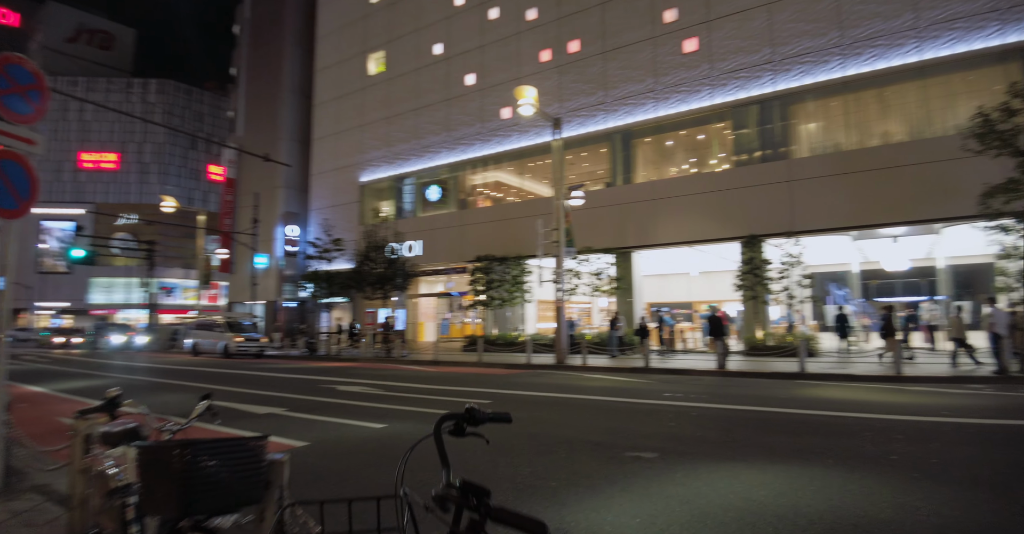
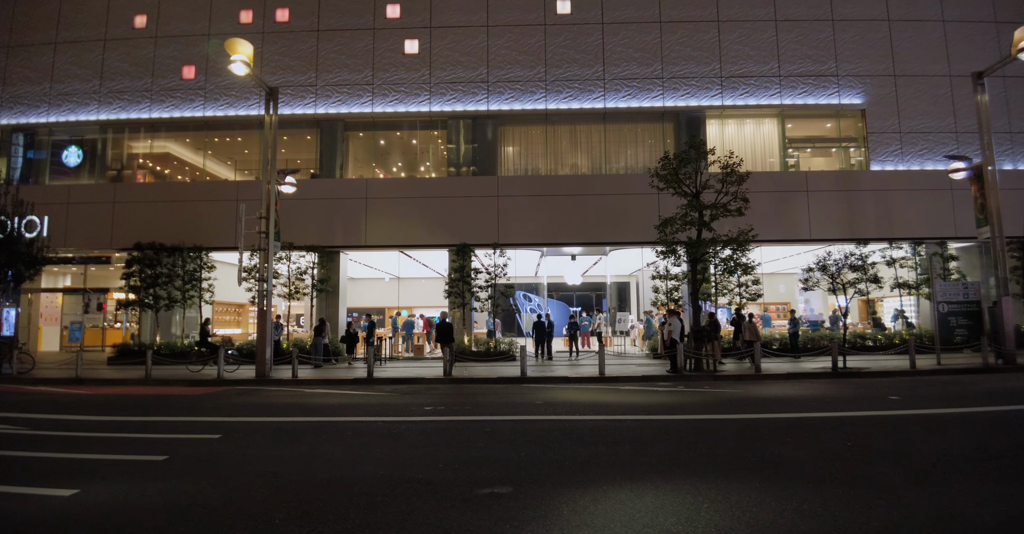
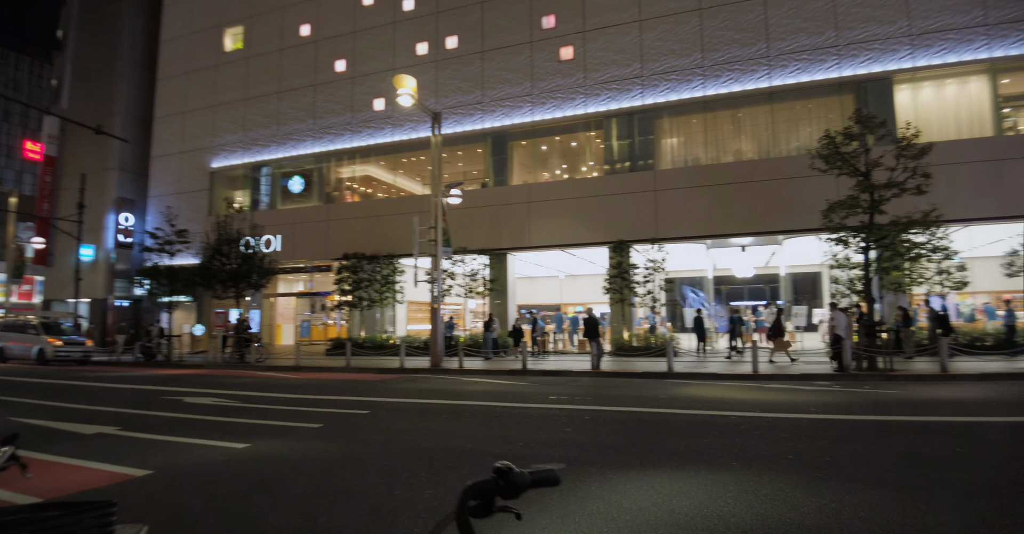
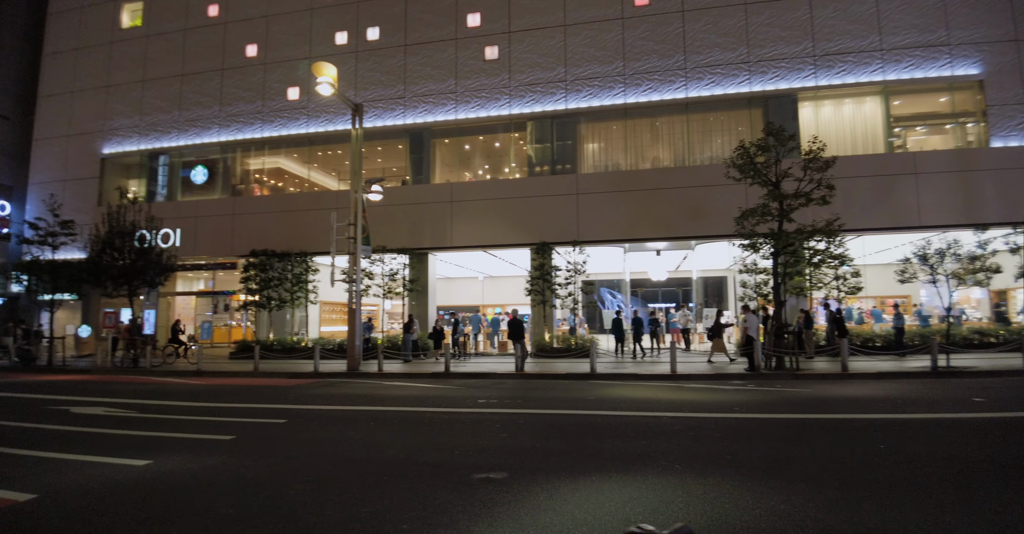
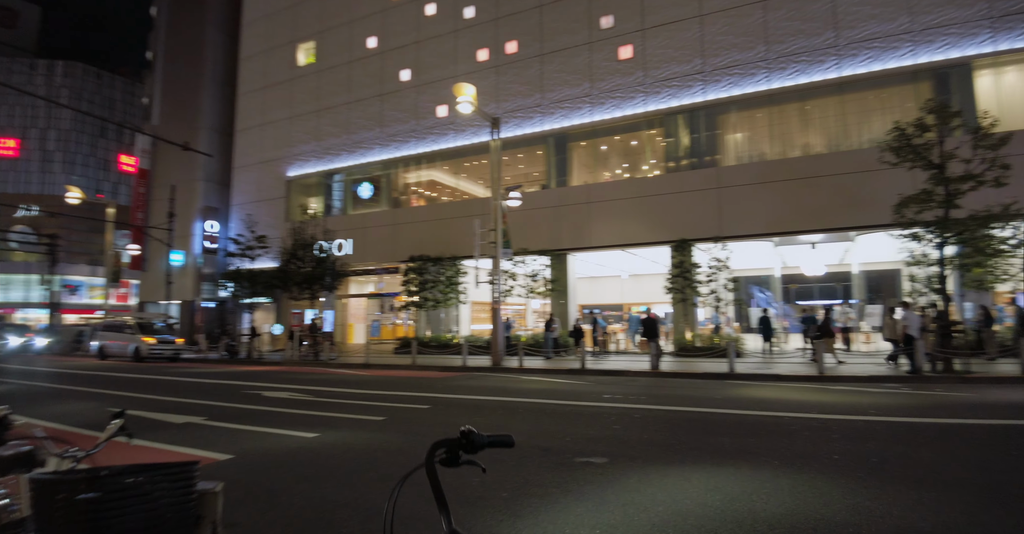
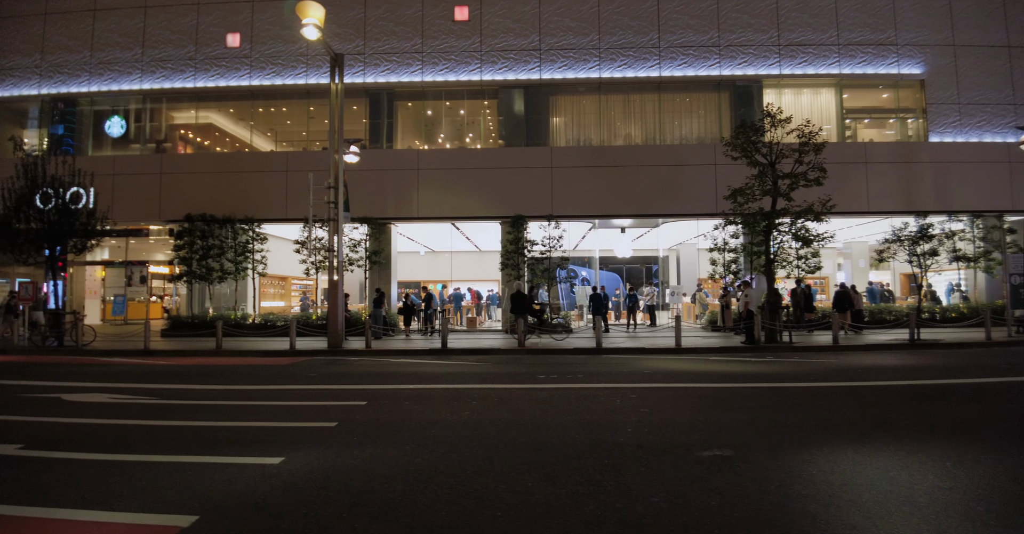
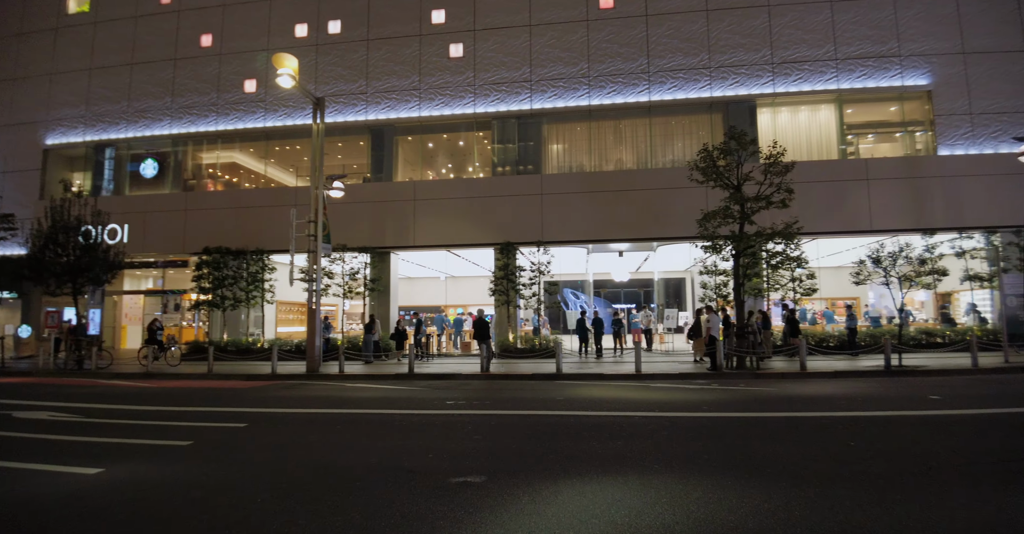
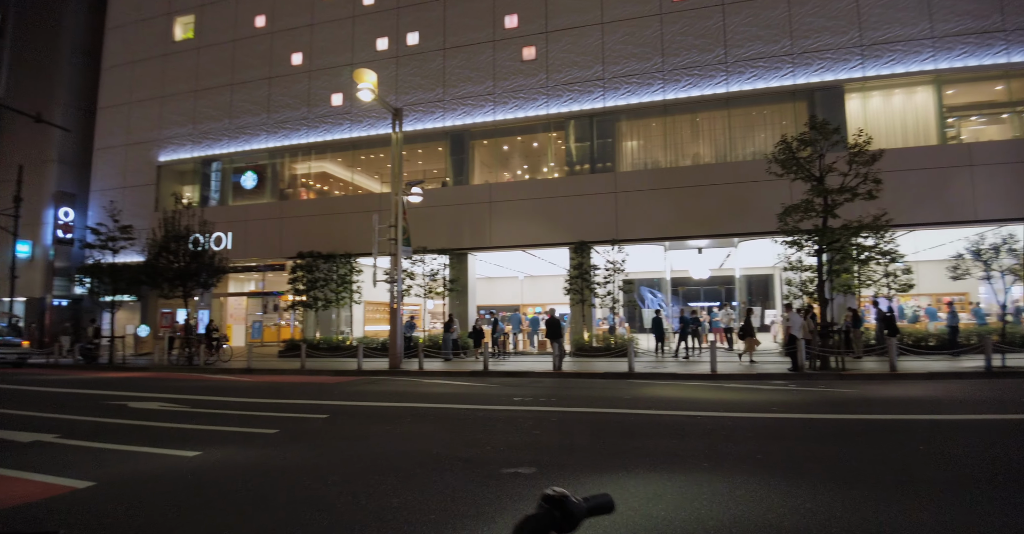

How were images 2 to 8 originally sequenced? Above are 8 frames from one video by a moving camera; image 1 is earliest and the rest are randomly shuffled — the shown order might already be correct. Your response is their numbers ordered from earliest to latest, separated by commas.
5, 3, 8, 4, 7, 2, 6
